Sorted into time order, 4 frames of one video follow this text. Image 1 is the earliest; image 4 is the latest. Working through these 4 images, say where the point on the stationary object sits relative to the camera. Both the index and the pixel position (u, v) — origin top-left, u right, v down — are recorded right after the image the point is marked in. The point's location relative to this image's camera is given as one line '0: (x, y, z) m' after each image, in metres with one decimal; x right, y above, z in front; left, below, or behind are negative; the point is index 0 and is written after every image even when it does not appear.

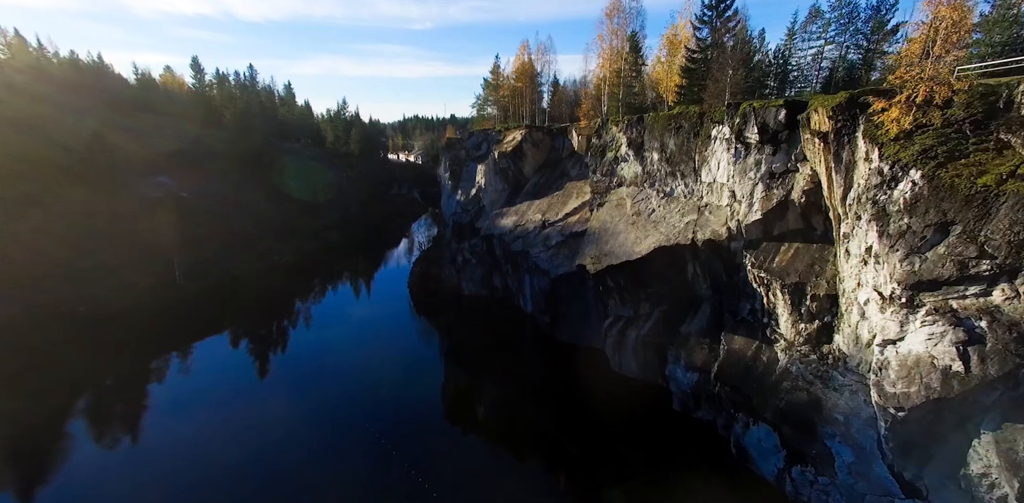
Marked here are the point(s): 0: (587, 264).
0: (+3.3, -0.7, +19.1) m
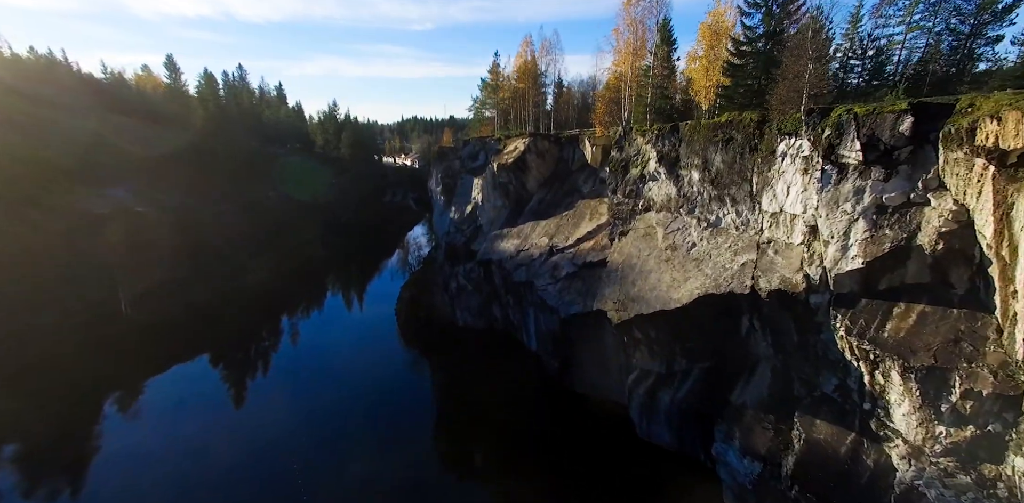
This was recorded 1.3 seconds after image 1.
0: (+3.4, -2.1, +15.3) m
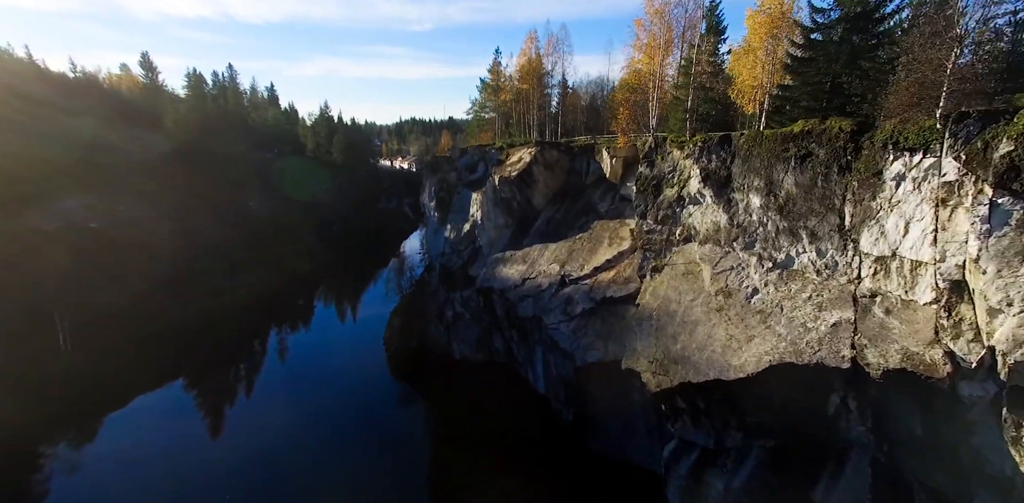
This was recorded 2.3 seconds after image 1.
0: (+3.6, -3.3, +12.1) m
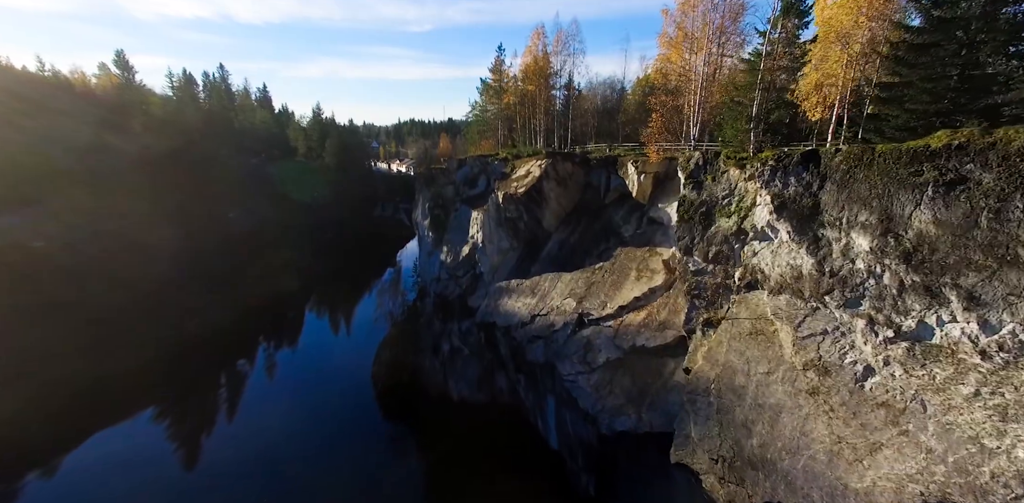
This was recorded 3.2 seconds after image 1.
0: (+3.9, -4.4, +9.0) m
